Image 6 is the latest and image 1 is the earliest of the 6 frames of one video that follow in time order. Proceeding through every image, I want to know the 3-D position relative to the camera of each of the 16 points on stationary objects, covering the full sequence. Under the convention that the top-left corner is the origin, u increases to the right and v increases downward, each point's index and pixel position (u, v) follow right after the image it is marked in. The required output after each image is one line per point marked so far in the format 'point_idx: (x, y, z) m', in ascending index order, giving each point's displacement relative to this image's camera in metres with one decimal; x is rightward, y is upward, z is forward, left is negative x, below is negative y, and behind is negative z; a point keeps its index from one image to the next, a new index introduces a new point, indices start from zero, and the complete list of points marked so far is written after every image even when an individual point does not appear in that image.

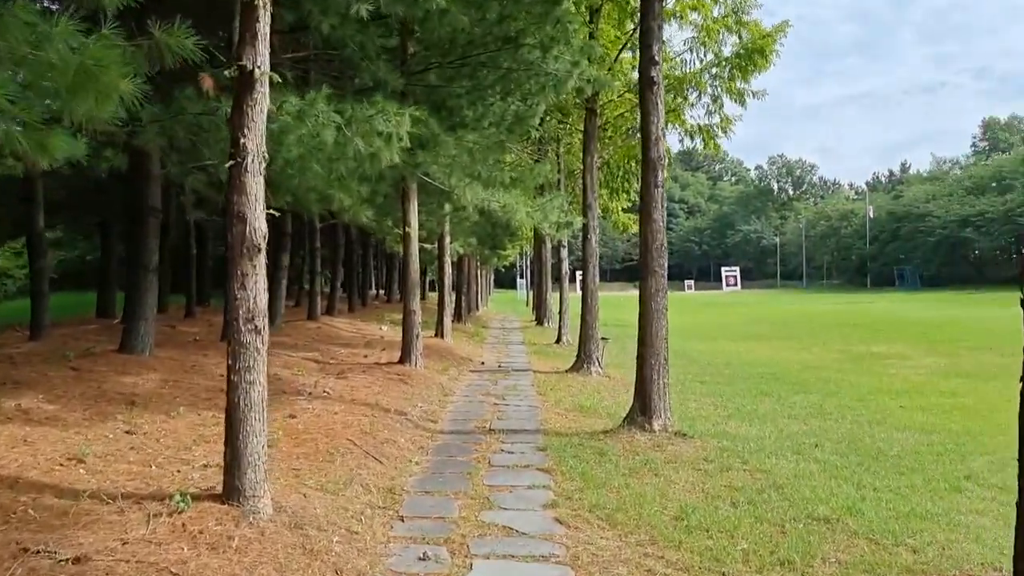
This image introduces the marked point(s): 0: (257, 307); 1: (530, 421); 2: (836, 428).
0: (-1.2, -0.1, +4.6) m
1: (+0.2, -1.2, +9.0) m
2: (+3.1, -1.4, +9.5) m
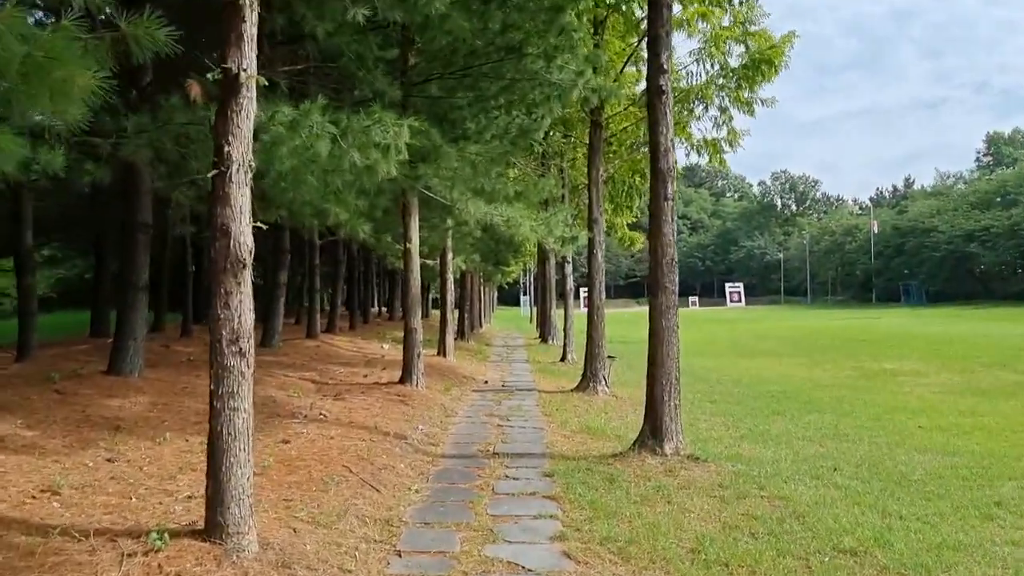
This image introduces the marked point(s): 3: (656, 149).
0: (-1.2, -0.2, +4.3) m
1: (+0.2, -1.4, +8.6) m
2: (+3.2, -1.5, +9.1) m
3: (+1.2, +1.1, +8.0) m
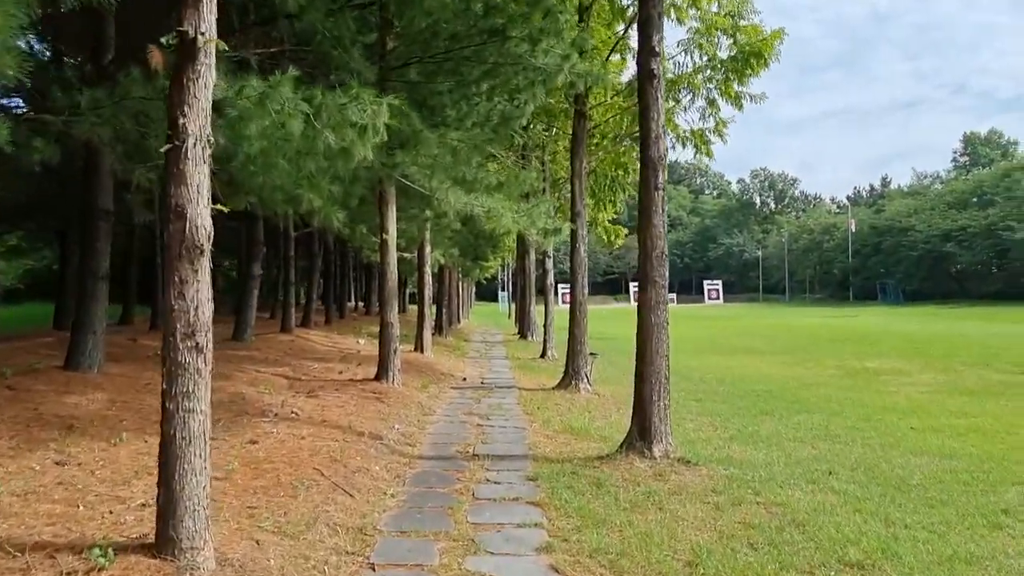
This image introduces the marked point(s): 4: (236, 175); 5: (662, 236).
0: (-1.2, -0.1, +3.9) m
1: (+0.1, -1.3, +8.2) m
2: (+3.0, -1.5, +8.8) m
3: (+1.0, +1.2, +7.6) m
4: (-2.0, +0.8, +6.9) m
5: (+1.2, +0.4, +7.5) m
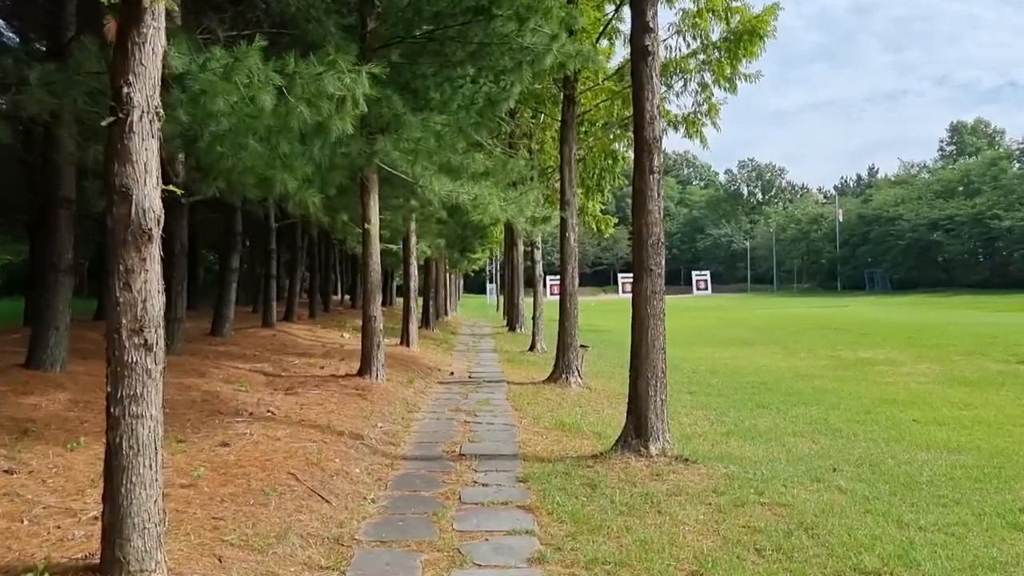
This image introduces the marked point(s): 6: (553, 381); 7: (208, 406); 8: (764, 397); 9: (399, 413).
0: (-1.3, -0.1, +3.4) m
1: (0.0, -1.2, +7.8) m
2: (+2.9, -1.4, +8.4) m
3: (+0.9, +1.3, +7.2) m
4: (-2.1, +0.9, +6.5) m
5: (+1.1, +0.5, +7.1) m
6: (+0.5, -1.2, +12.6) m
7: (-2.3, -0.9, +7.5) m
8: (+3.1, -1.4, +12.2) m
9: (-1.1, -1.2, +9.2) m
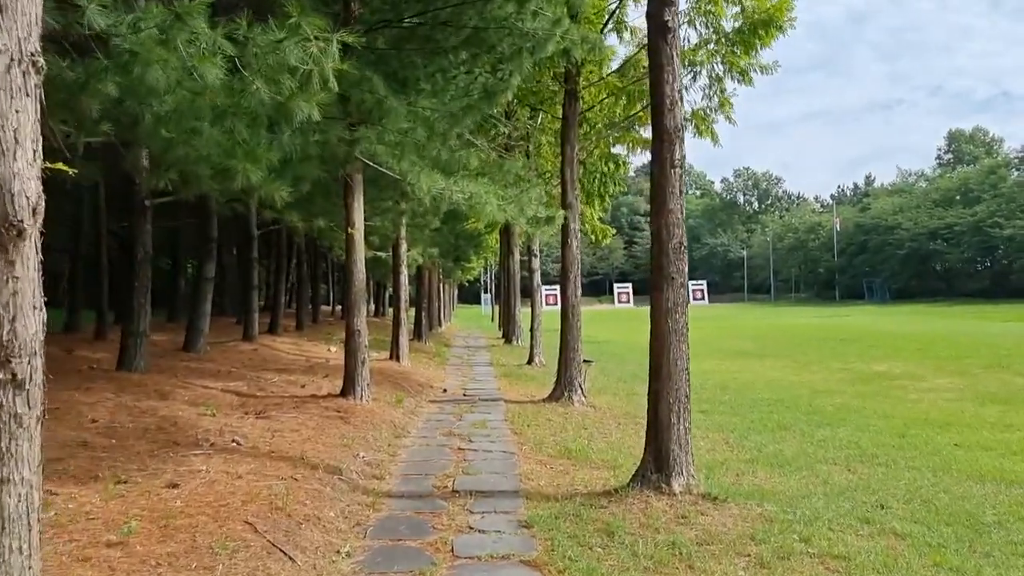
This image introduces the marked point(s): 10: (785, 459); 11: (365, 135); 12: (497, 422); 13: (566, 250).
0: (-1.3, -0.1, +2.5) m
1: (0.0, -1.3, +6.9) m
2: (+2.9, -1.5, +7.5) m
3: (+1.0, +1.2, +6.3) m
4: (-2.0, +0.8, +5.5) m
5: (+1.1, +0.4, +6.2) m
6: (+0.5, -1.3, +11.6) m
7: (-2.3, -1.0, +6.5) m
8: (+3.1, -1.5, +11.2) m
9: (-1.1, -1.3, +8.2) m
10: (+2.3, -1.5, +8.4) m
11: (-1.2, +1.2, +7.7) m
12: (-0.2, -1.3, +9.7) m
13: (+0.6, +0.5, +11.7) m
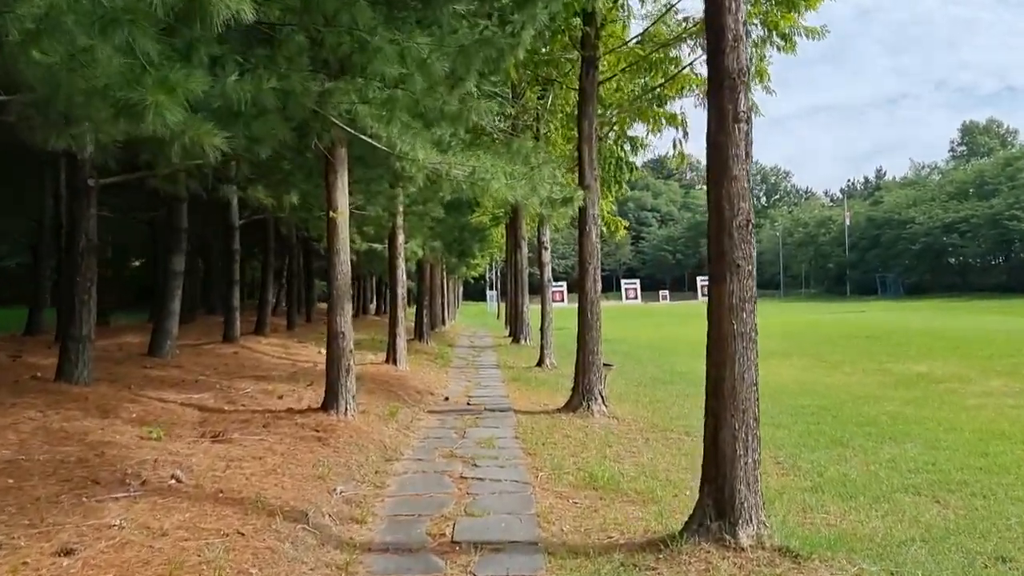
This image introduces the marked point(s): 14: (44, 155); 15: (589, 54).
0: (-1.2, -0.1, +1.1) m
1: (0.0, -1.3, +5.4) m
2: (+3.0, -1.4, +6.0) m
3: (+1.0, +1.2, +4.8) m
4: (-2.0, +0.8, +4.1) m
5: (+1.1, +0.5, +4.8) m
6: (+0.6, -1.3, +10.2) m
7: (-2.2, -1.0, +5.1) m
8: (+3.2, -1.4, +9.8) m
9: (-1.0, -1.2, +6.8) m
10: (+2.4, -1.4, +6.9) m
11: (-1.1, +1.2, +6.3) m
12: (-0.1, -1.3, +8.3) m
13: (+0.8, +0.5, +10.3) m
14: (-5.4, +1.5, +11.3) m
15: (+0.8, +2.5, +10.2) m
